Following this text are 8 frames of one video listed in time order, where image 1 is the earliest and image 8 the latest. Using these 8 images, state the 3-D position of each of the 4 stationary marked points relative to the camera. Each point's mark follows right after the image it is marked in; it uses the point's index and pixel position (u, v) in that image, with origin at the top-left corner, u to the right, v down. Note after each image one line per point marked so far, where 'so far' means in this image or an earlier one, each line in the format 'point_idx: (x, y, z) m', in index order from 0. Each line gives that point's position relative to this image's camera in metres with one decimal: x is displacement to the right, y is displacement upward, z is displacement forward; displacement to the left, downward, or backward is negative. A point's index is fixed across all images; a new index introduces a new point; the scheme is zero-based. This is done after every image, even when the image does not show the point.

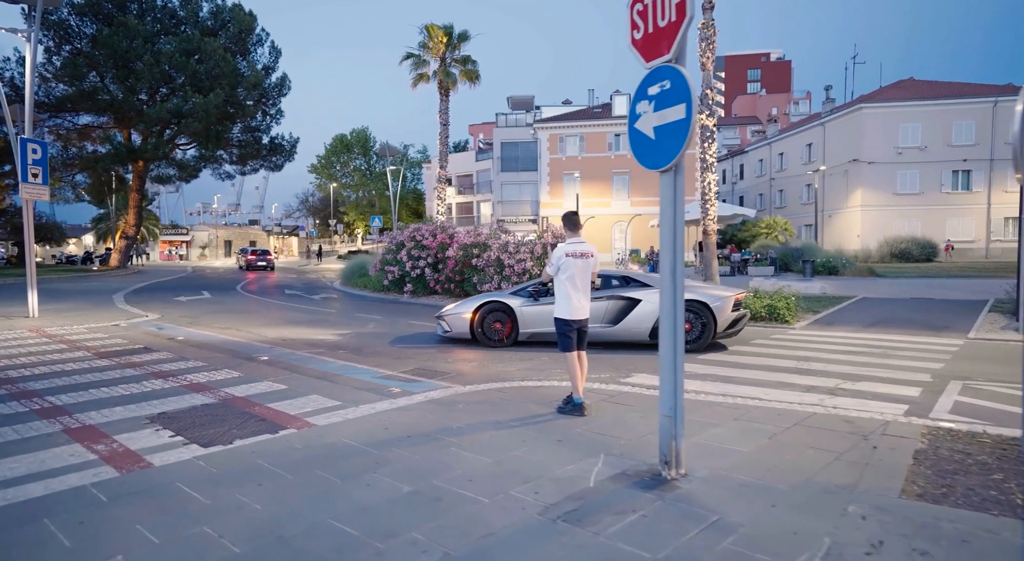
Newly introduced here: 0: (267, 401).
0: (-2.6, -1.3, +7.2) m
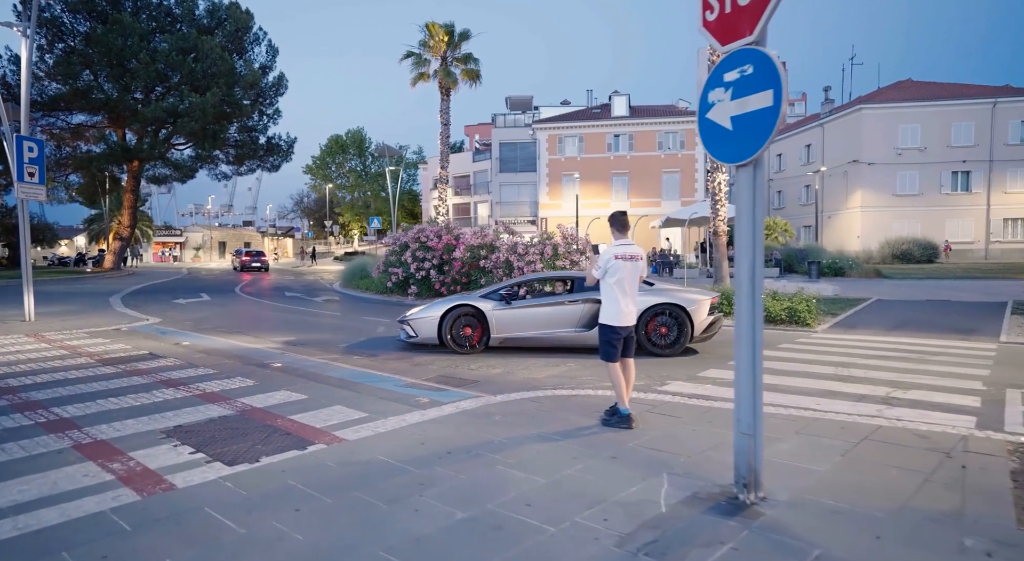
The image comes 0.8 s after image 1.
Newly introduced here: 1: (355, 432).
0: (-2.2, -1.3, +6.8) m
1: (-1.4, -1.3, +5.9) m
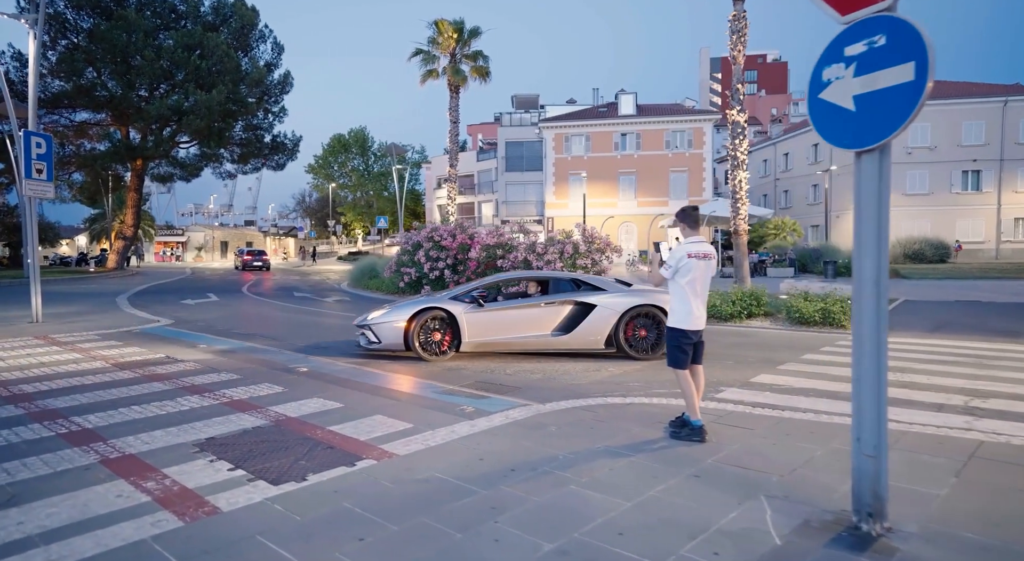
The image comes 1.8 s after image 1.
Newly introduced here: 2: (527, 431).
0: (-1.7, -1.4, +6.4) m
1: (-0.9, -1.4, +5.5) m
2: (+0.1, -1.3, +5.8) m
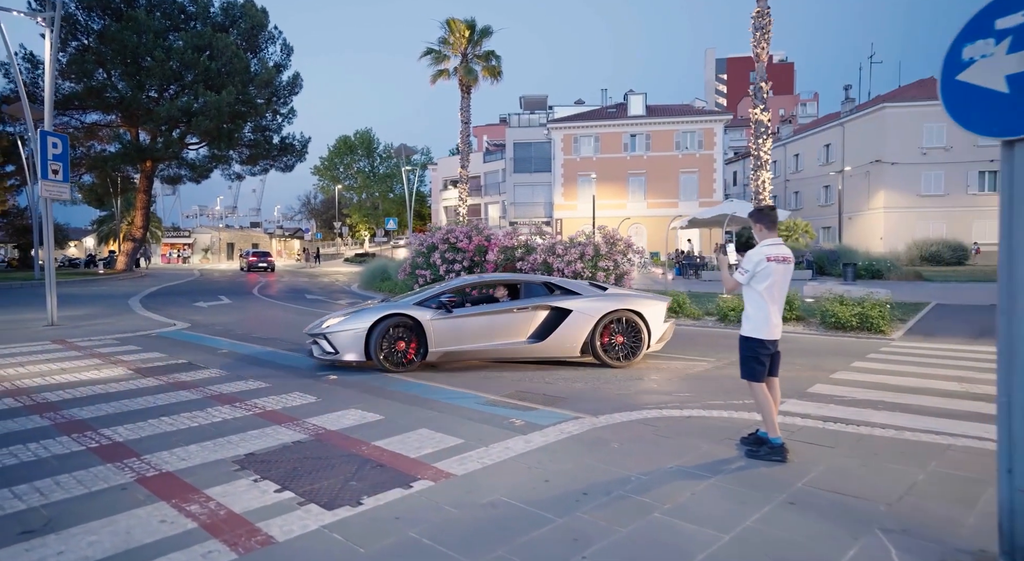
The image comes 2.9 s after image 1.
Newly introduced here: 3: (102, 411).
0: (-1.2, -1.4, +6.0) m
1: (-0.4, -1.4, +5.1) m
2: (+0.6, -1.4, +5.4) m
3: (-4.4, -1.4, +7.2) m
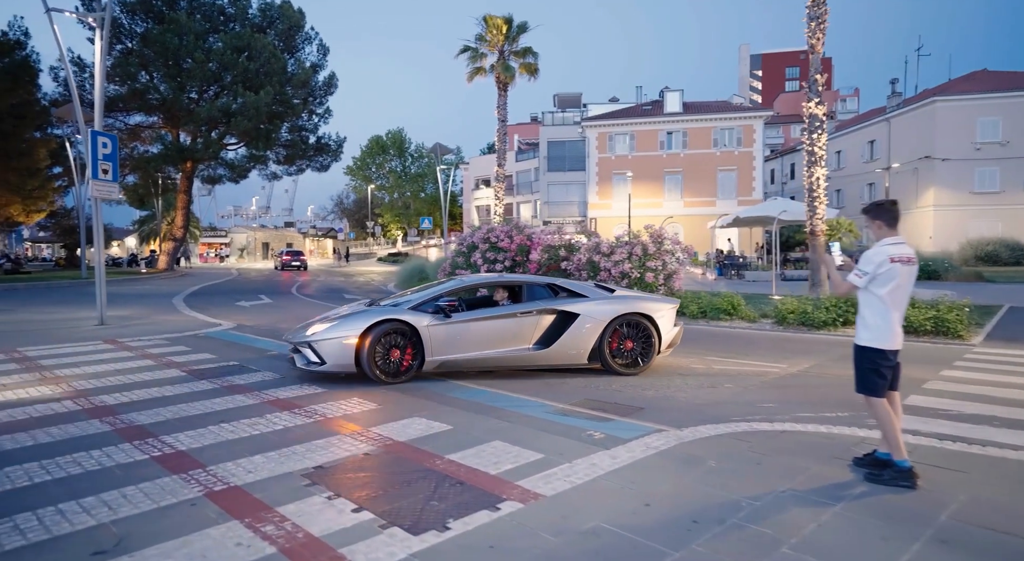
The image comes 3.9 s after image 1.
0: (-0.6, -1.4, +5.6) m
1: (+0.3, -1.4, +4.7) m
2: (+1.3, -1.4, +5.0) m
3: (-3.6, -1.4, +6.9) m
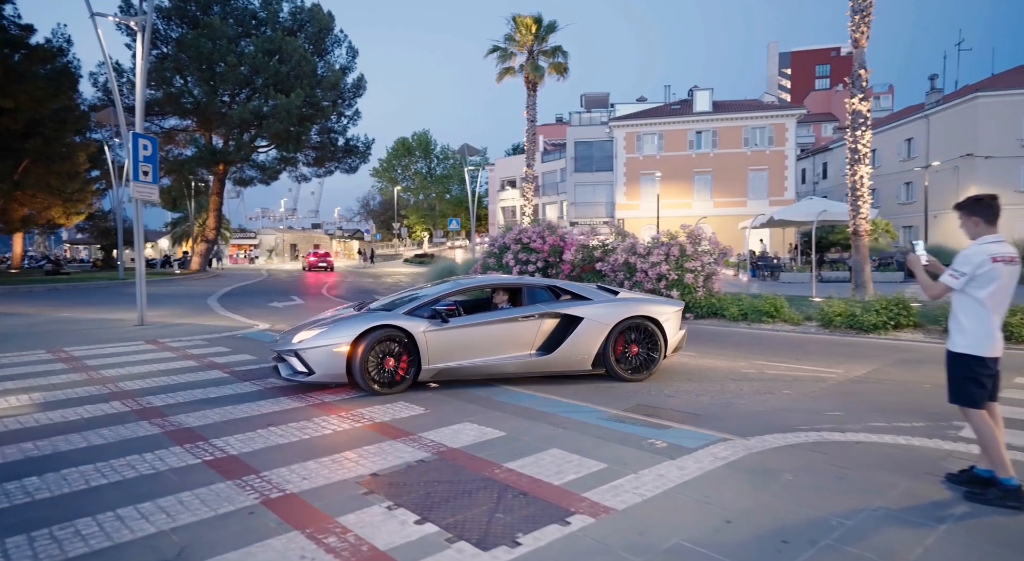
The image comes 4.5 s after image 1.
0: (-0.1, -1.4, +5.4) m
1: (+0.7, -1.4, +4.5) m
2: (+1.7, -1.4, +4.7) m
3: (-3.1, -1.4, +6.8) m
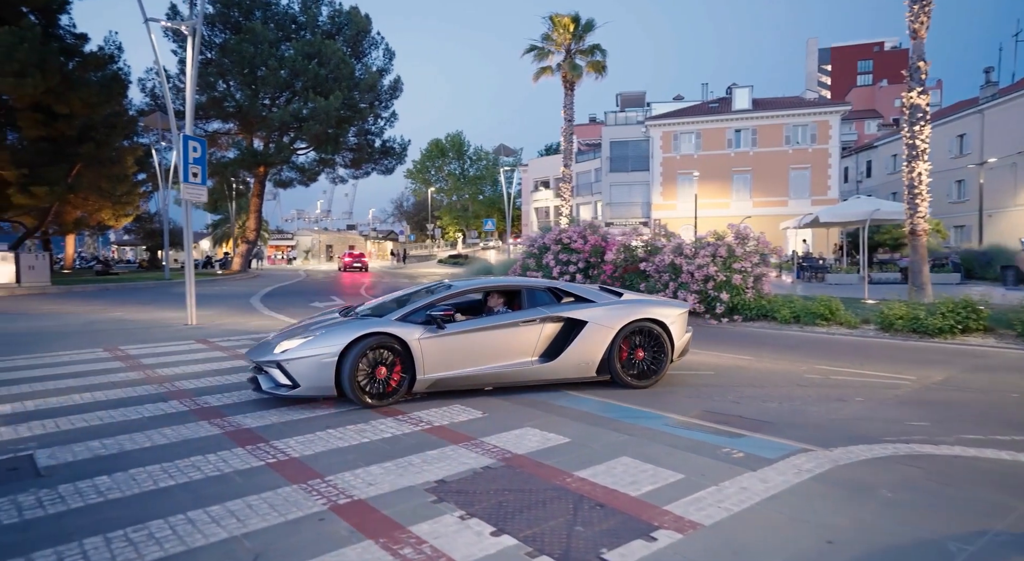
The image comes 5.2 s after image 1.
0: (+0.5, -1.4, +5.2) m
1: (+1.2, -1.4, +4.3) m
2: (+2.2, -1.4, +4.4) m
3: (-2.5, -1.4, +6.8) m
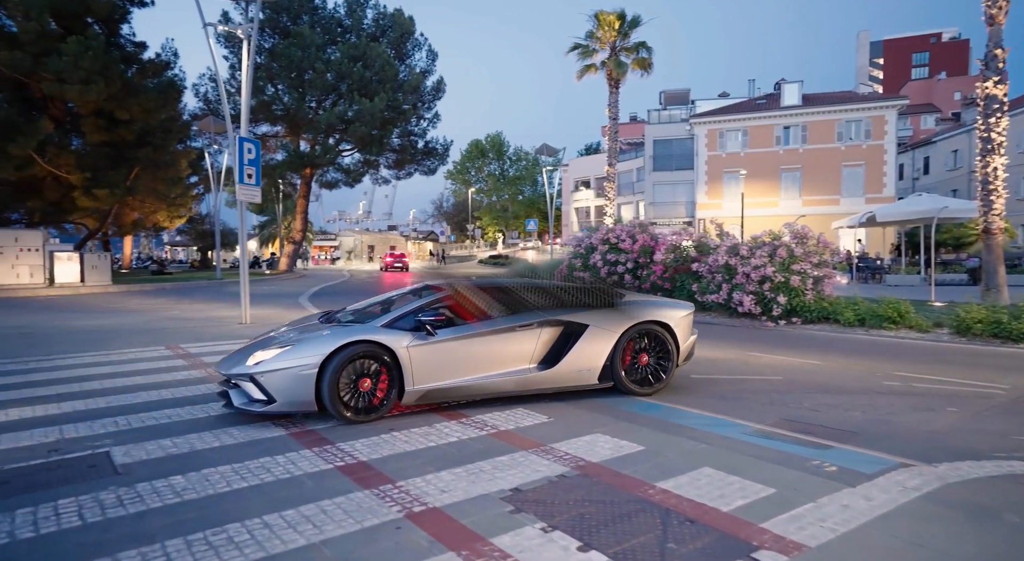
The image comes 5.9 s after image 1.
0: (+1.0, -1.5, +5.0) m
1: (+1.7, -1.5, +4.0) m
2: (+2.7, -1.4, +4.0) m
3: (-1.8, -1.4, +6.7) m
